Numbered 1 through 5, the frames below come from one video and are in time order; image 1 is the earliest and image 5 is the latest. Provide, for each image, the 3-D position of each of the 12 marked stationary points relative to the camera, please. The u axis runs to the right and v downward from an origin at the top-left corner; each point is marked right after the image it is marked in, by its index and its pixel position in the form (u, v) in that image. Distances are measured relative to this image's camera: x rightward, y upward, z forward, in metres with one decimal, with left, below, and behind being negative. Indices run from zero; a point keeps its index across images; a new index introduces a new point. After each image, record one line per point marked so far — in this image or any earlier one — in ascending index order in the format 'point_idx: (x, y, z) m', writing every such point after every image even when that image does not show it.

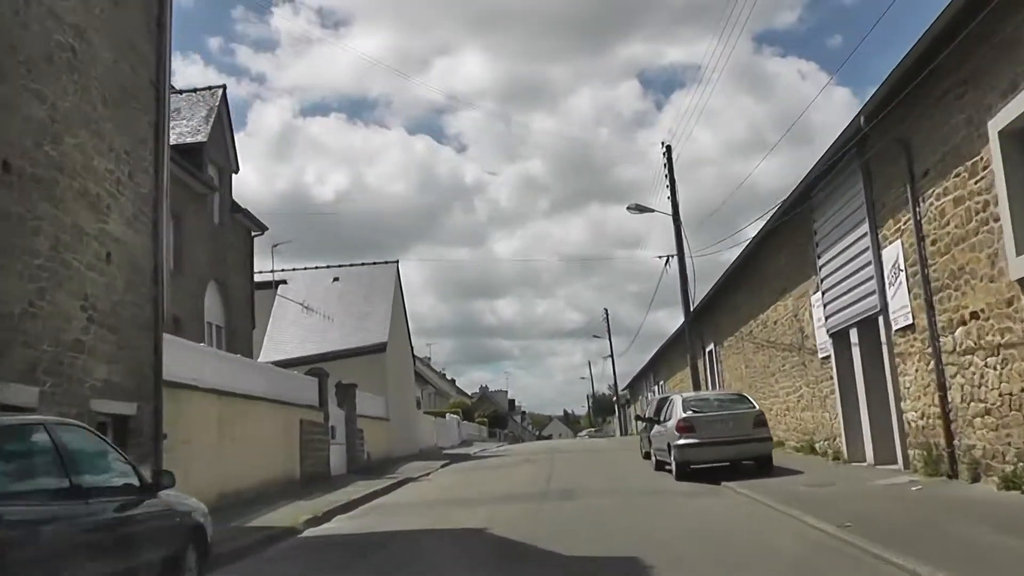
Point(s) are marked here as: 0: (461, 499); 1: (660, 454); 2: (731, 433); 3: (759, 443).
0: (-0.9, -3.8, +18.0) m
1: (+2.9, -3.3, +19.7) m
2: (+3.9, -2.6, +17.8) m
3: (+4.4, -2.7, +17.9) m
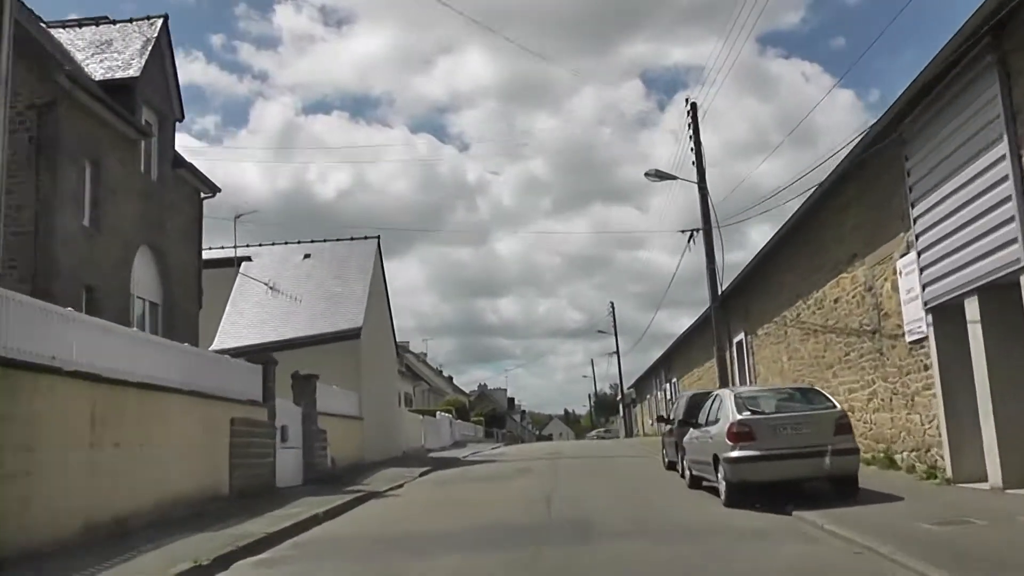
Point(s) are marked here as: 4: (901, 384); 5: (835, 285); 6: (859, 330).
0: (-1.1, -3.1, +12.9) m
1: (+2.7, -2.6, +14.7) m
2: (+3.7, -2.0, +12.8) m
3: (+4.2, -2.1, +12.8) m
4: (+6.4, -1.6, +16.6) m
5: (+6.3, +0.1, +19.6) m
6: (+6.3, -0.8, +18.5) m
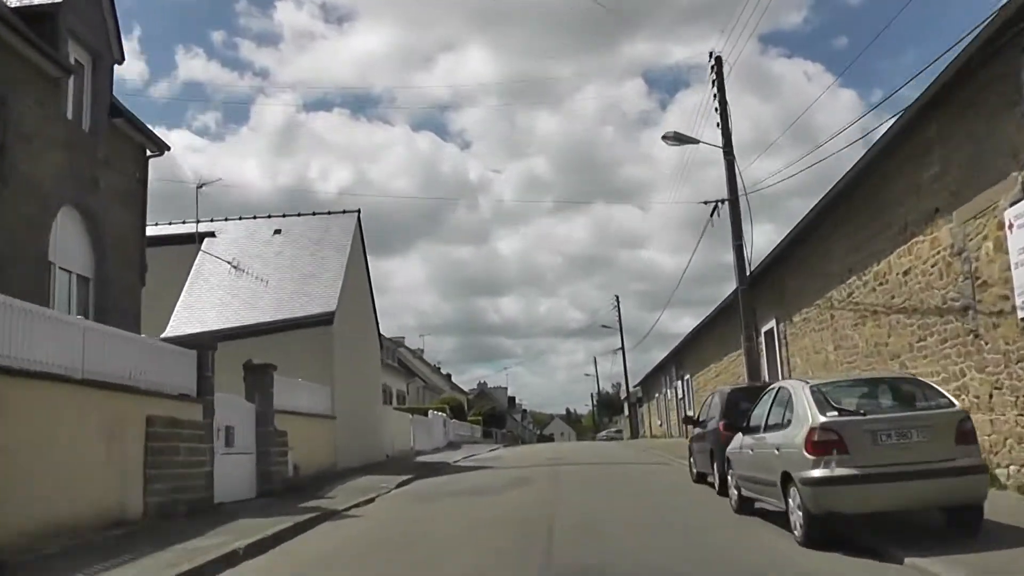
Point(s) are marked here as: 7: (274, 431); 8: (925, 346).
0: (-1.2, -2.6, +9.1) m
1: (+2.6, -2.2, +10.9) m
2: (+3.6, -1.5, +9.0) m
3: (+4.1, -1.7, +9.0) m
4: (+6.3, -1.1, +12.8) m
5: (+6.2, +0.6, +15.8) m
6: (+6.2, -0.3, +14.7) m
7: (-4.7, -2.8, +19.9) m
8: (+6.3, -0.9, +15.5) m
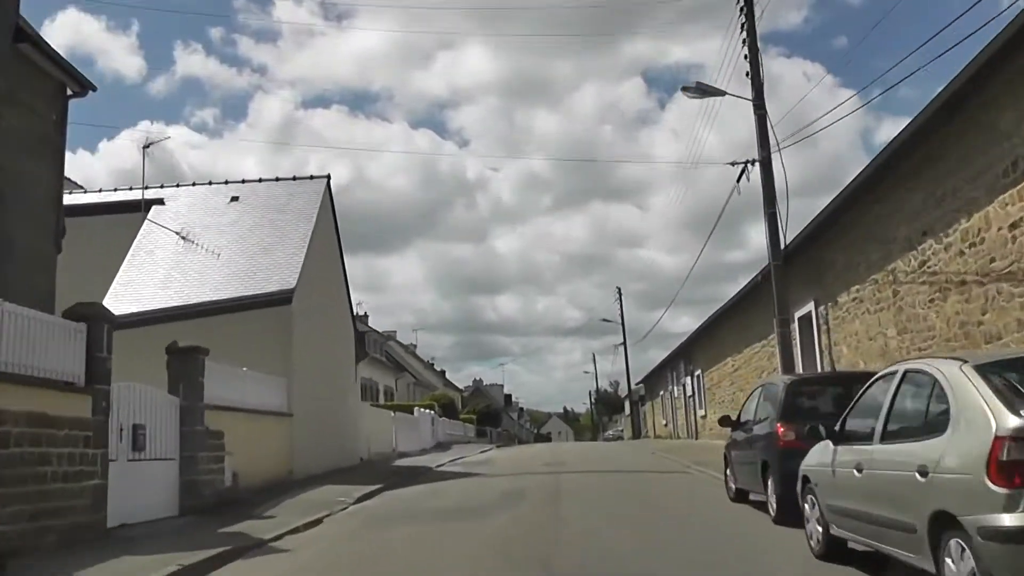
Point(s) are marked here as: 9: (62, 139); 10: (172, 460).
0: (-1.4, -2.1, +5.3) m
1: (+2.5, -1.7, +7.0) m
2: (+3.4, -1.0, +5.2) m
3: (+3.9, -1.2, +5.2) m
4: (+6.1, -0.6, +9.0) m
5: (+6.0, +1.0, +12.0) m
6: (+6.1, +0.2, +10.9) m
7: (-4.8, -2.3, +16.1) m
8: (+6.2, -0.5, +11.7) m
9: (-8.7, +2.8, +19.5) m
10: (-5.1, -2.6, +15.2) m
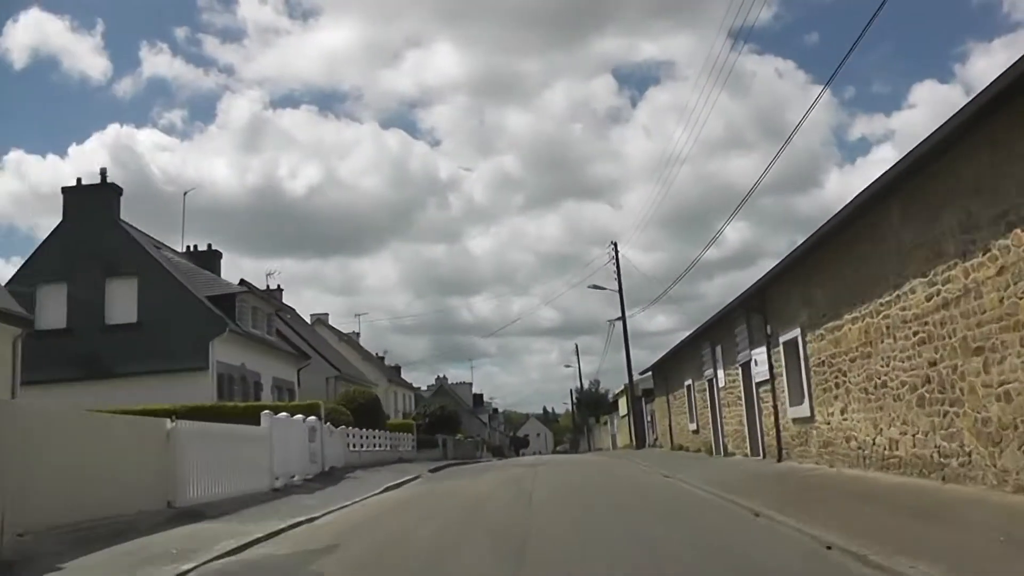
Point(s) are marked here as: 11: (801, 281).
0: (-2.1, +0.1, -12.9) m
1: (+1.7, +0.6, -11.1) m
2: (+2.7, +1.2, -13.0) m
3: (+3.2, +1.1, -12.9) m
4: (+5.2, +1.6, -9.1) m
5: (+5.1, +3.3, -6.1) m
6: (+5.2, +2.5, -7.2) m
7: (-5.8, -0.1, -2.3) m
8: (+5.2, +1.8, -6.4) m
9: (-9.8, +4.9, +1.0) m
10: (-6.1, -0.5, -3.1) m
11: (+5.7, +0.3, +19.3) m
